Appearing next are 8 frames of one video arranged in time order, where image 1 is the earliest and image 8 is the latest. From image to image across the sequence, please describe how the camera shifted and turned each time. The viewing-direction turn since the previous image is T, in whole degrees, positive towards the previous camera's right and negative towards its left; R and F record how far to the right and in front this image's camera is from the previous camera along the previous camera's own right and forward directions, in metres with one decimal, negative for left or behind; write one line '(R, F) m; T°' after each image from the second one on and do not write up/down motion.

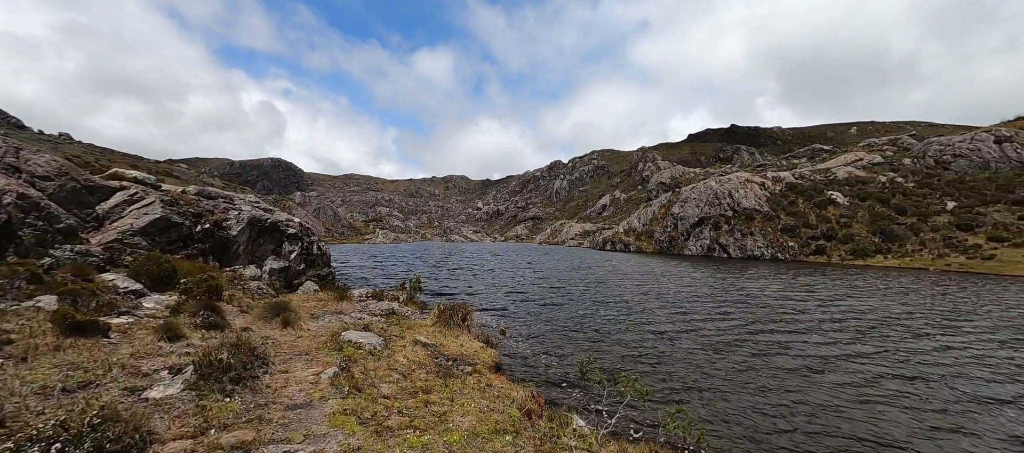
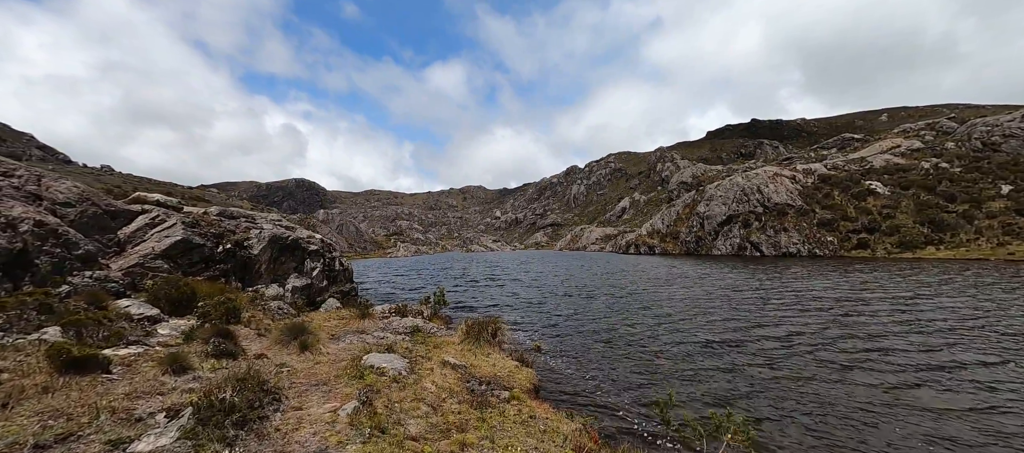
(-0.5, +1.7) m; -3°
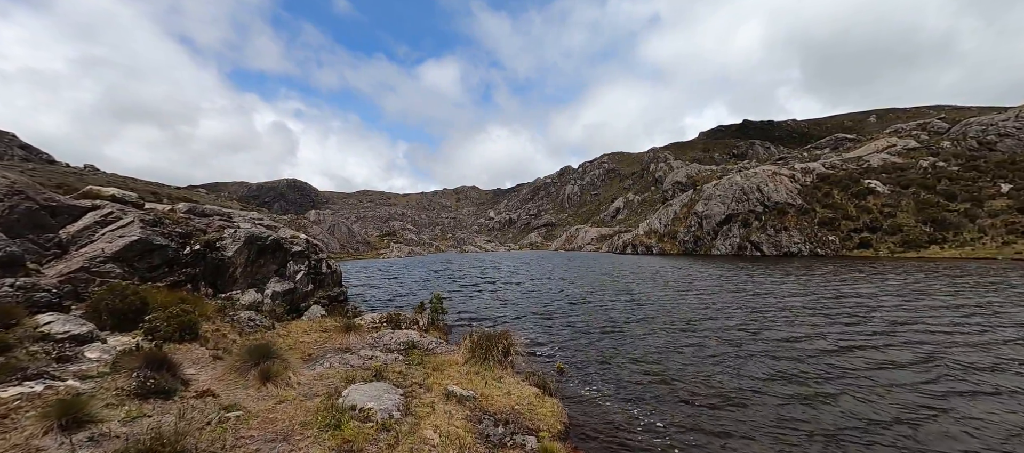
(-0.9, +3.3) m; +1°
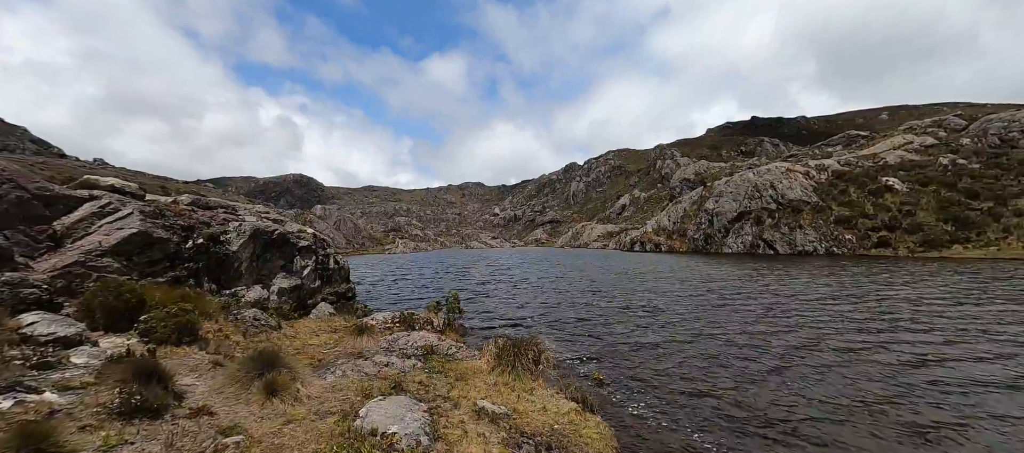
(-1.0, +1.7) m; -1°
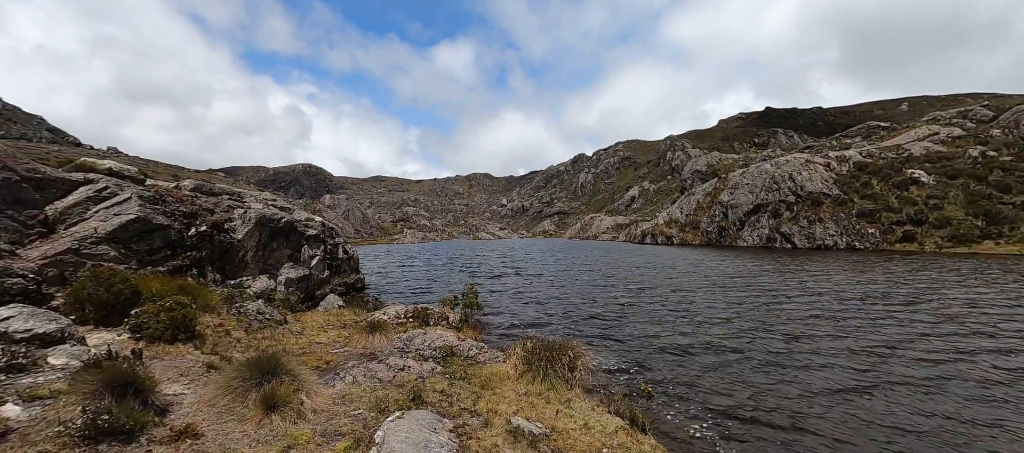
(-0.9, +1.8) m; -1°
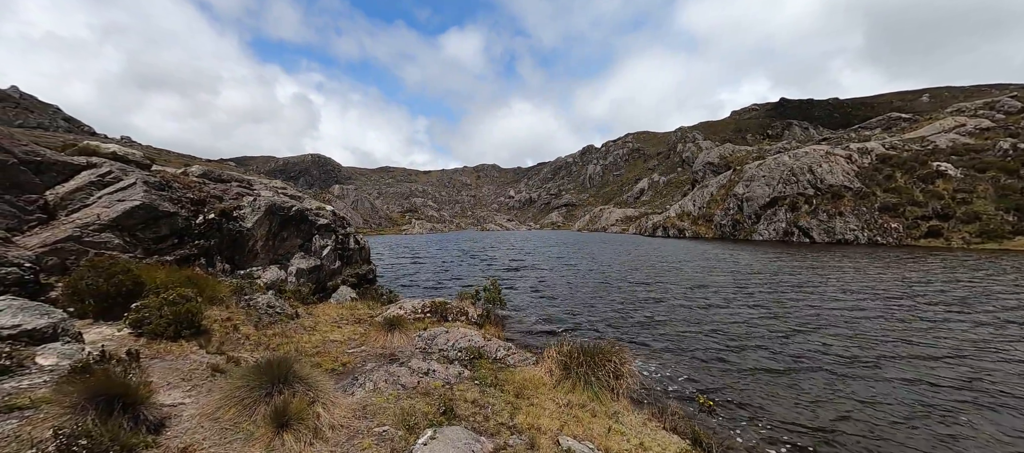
(-0.9, +1.5) m; -1°
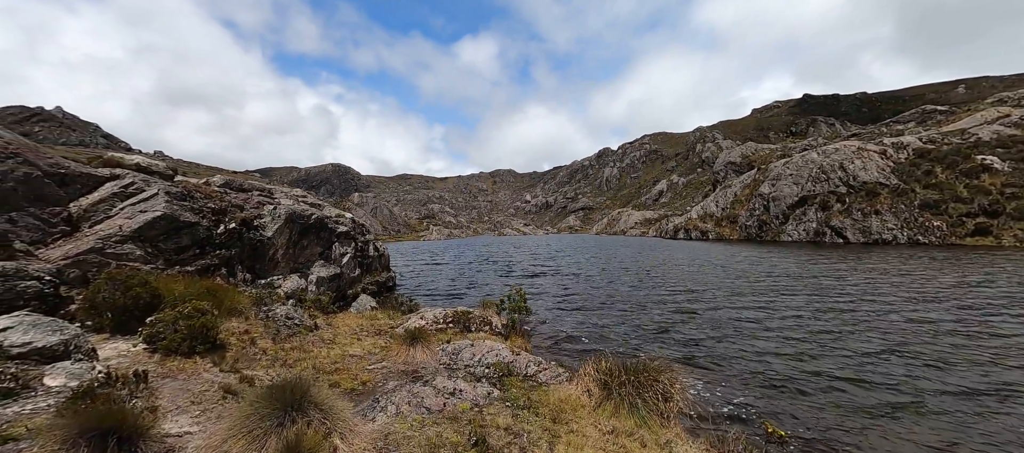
(-0.4, +1.0) m; -3°
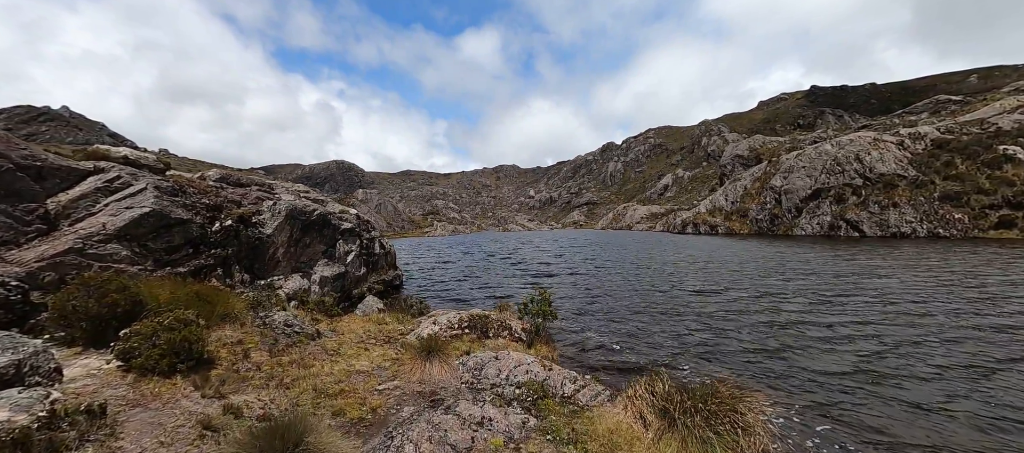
(-0.8, +1.9) m; -1°
